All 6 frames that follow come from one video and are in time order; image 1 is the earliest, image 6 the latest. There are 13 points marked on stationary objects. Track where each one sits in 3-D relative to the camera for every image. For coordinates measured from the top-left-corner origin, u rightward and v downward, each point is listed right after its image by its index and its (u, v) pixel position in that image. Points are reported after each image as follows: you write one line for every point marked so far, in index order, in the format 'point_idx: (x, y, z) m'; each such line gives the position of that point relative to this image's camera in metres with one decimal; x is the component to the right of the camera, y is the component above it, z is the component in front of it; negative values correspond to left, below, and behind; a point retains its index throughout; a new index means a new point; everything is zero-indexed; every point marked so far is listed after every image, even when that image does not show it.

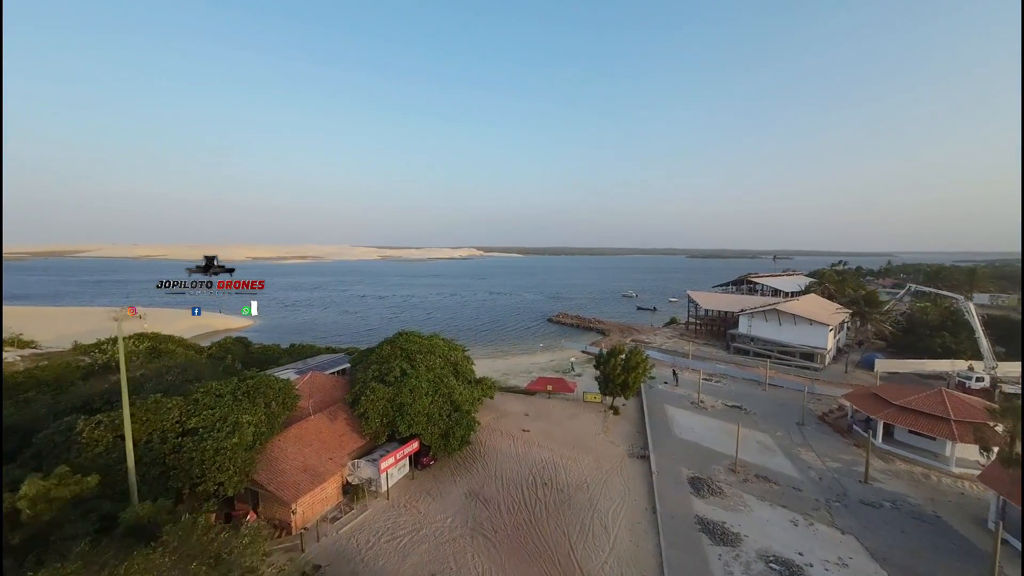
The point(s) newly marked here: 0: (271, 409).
0: (-10.0, -5.0, +15.5) m
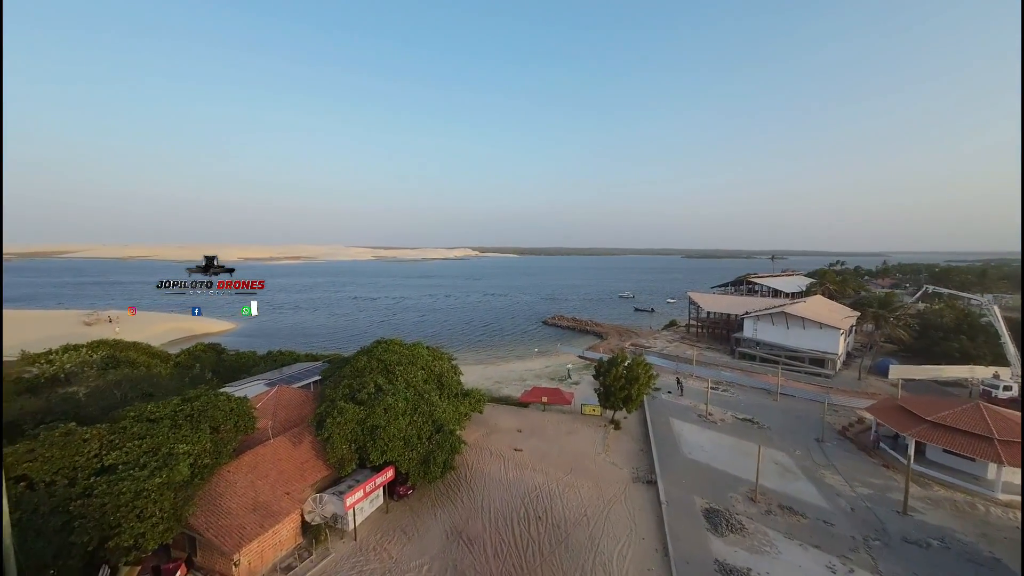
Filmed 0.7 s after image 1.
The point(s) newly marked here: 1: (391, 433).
0: (-10.4, -5.2, +13.3) m
1: (-4.7, -5.6, +14.5) m
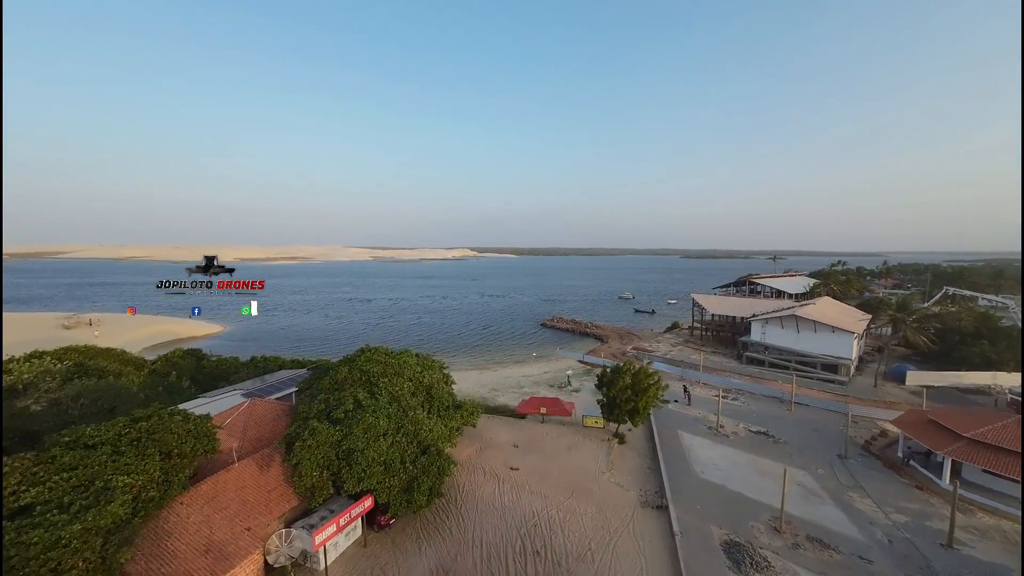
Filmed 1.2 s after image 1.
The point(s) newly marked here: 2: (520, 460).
0: (-10.5, -5.4, +11.6) m
1: (-4.9, -5.8, +12.8) m
2: (+0.4, -8.3, +18.1) m
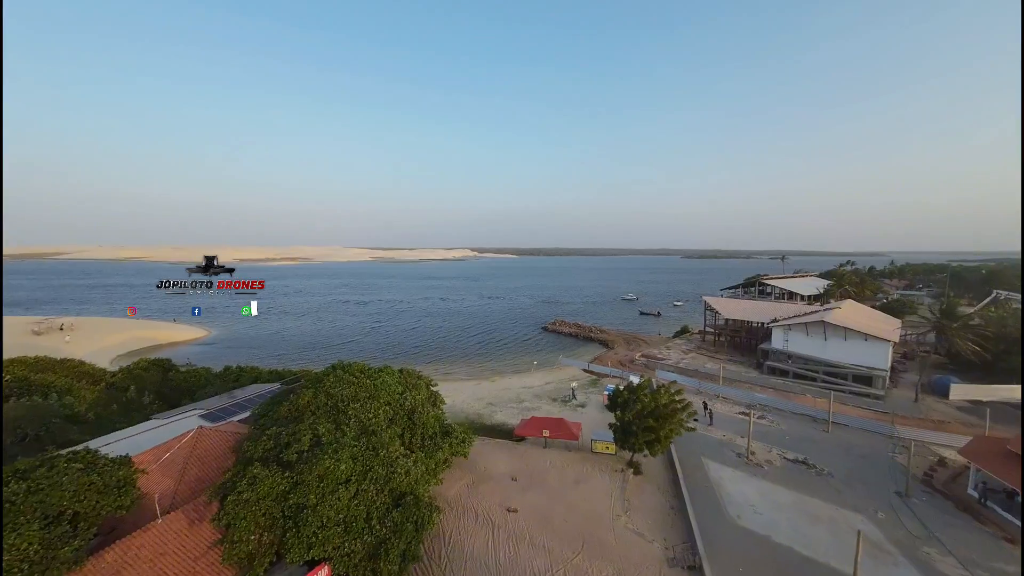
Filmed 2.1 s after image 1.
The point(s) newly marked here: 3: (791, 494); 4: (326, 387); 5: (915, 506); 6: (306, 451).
0: (-10.7, -5.6, +8.8) m
1: (-5.0, -6.0, +10.0) m
2: (+0.3, -8.6, +15.3) m
3: (+11.2, -8.3, +15.1) m
4: (-7.1, -3.8, +14.5) m
5: (+15.4, -8.4, +14.4) m
6: (-6.1, -4.9, +11.3) m
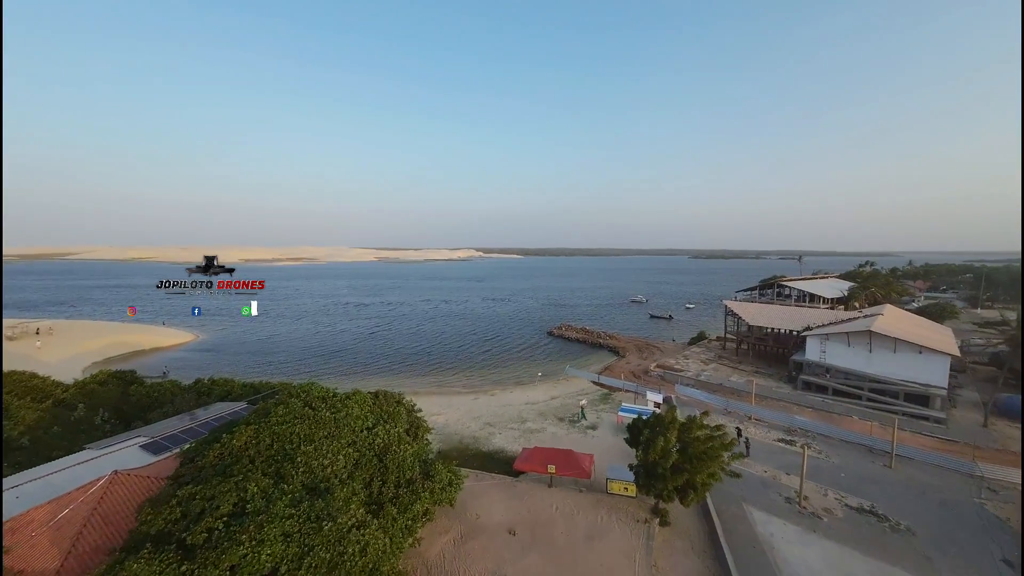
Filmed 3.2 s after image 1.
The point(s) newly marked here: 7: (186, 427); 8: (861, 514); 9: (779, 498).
0: (-10.9, -5.9, +5.8) m
1: (-5.2, -6.3, +6.9) m
2: (+0.2, -8.9, +12.1) m
3: (+11.1, -8.6, +11.8) m
4: (-7.2, -4.1, +11.4) m
5: (+15.3, -8.7, +11.0) m
6: (-6.3, -5.2, +8.2) m
7: (-16.4, -6.8, +19.1) m
8: (+13.0, -8.4, +14.0) m
9: (+10.6, -8.3, +15.0) m
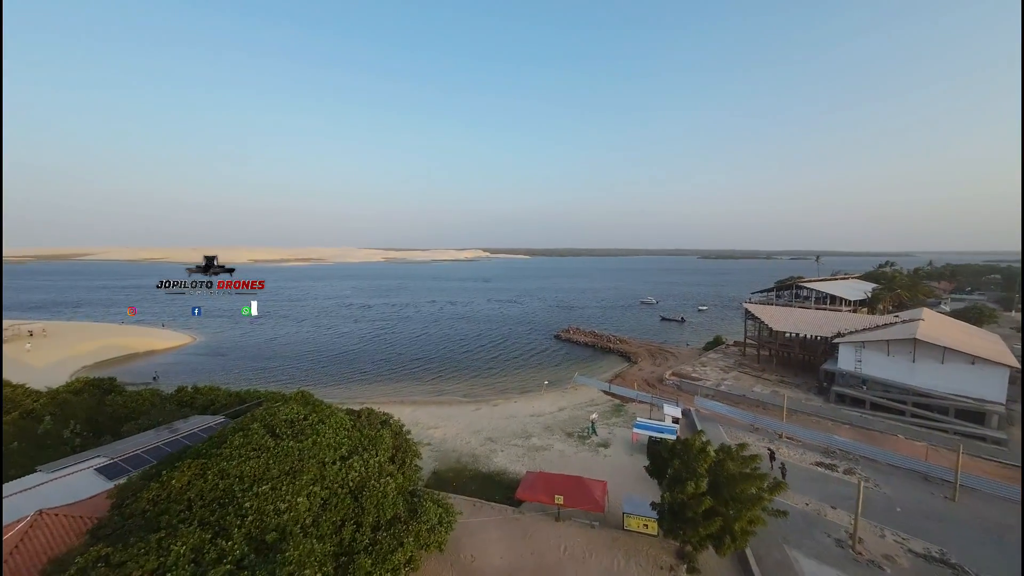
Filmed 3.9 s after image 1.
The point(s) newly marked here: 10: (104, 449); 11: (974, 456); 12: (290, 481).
0: (-11.0, -6.0, +3.9) m
1: (-5.3, -6.4, +5.0) m
2: (+0.2, -9.0, +10.0) m
3: (+11.1, -8.7, +9.5) m
4: (-7.3, -4.2, +9.5) m
5: (+15.3, -8.8, +8.7) m
6: (-6.4, -5.3, +6.3) m
7: (-16.2, -7.0, +17.3) m
8: (+13.0, -8.6, +11.7) m
9: (+10.6, -8.5, +12.7) m
10: (-18.2, -7.1, +16.8) m
11: (+22.0, -8.0, +18.0) m
12: (-5.5, -4.7, +9.4) m
